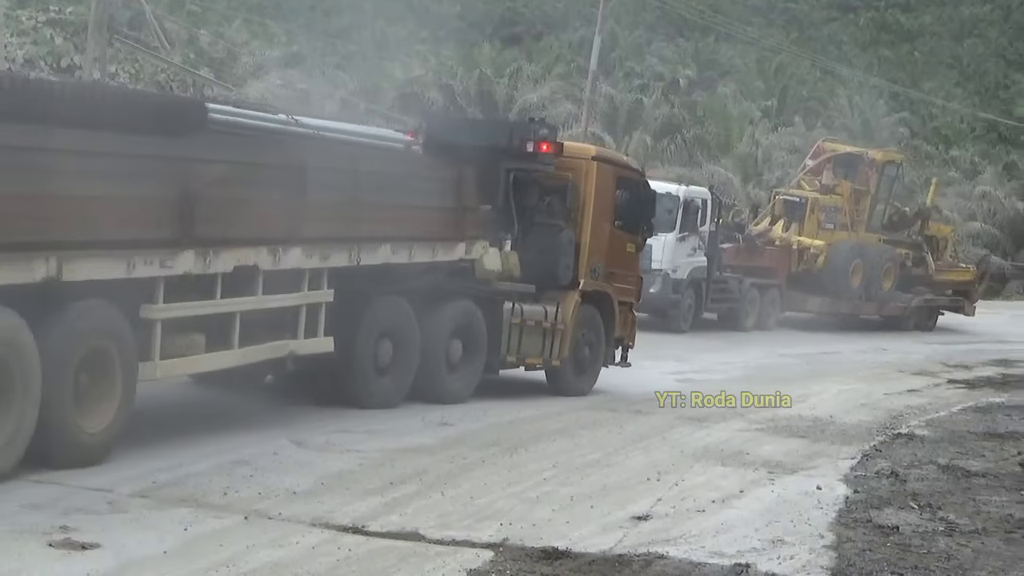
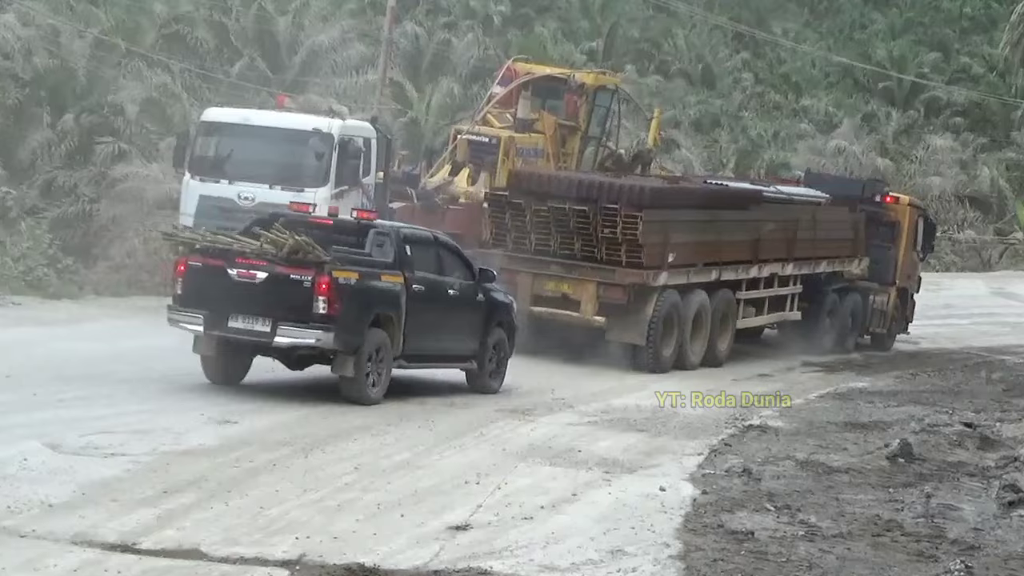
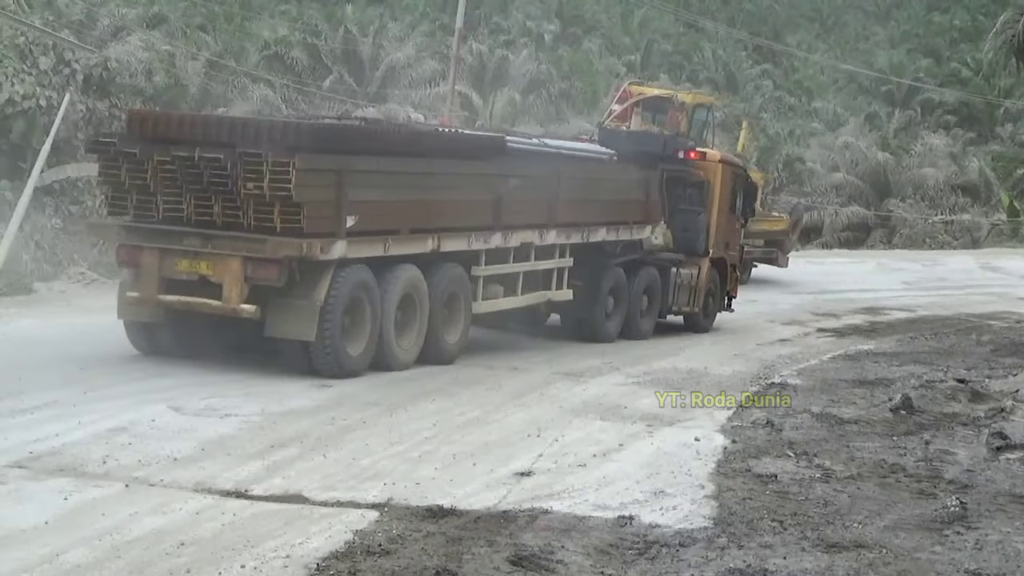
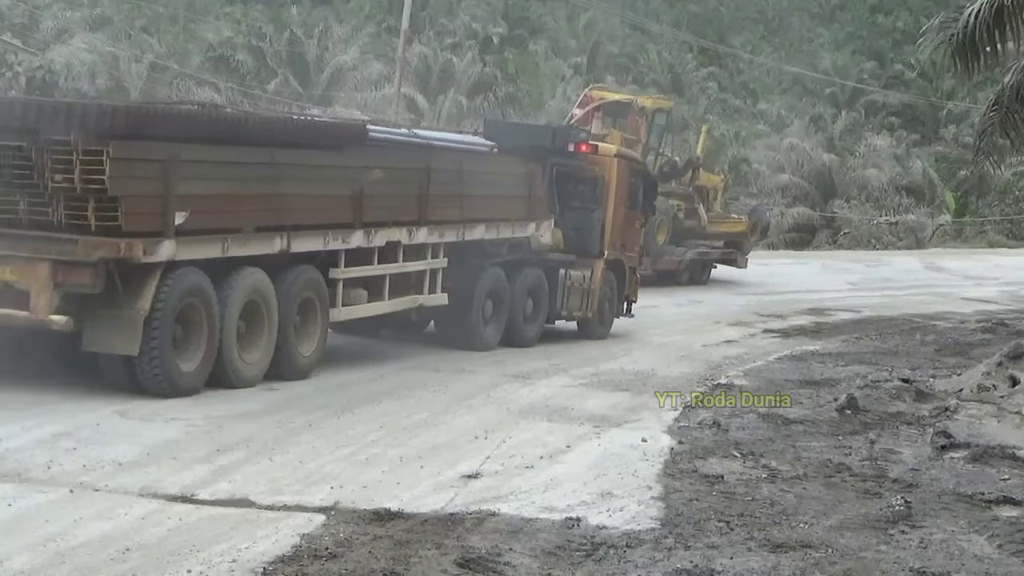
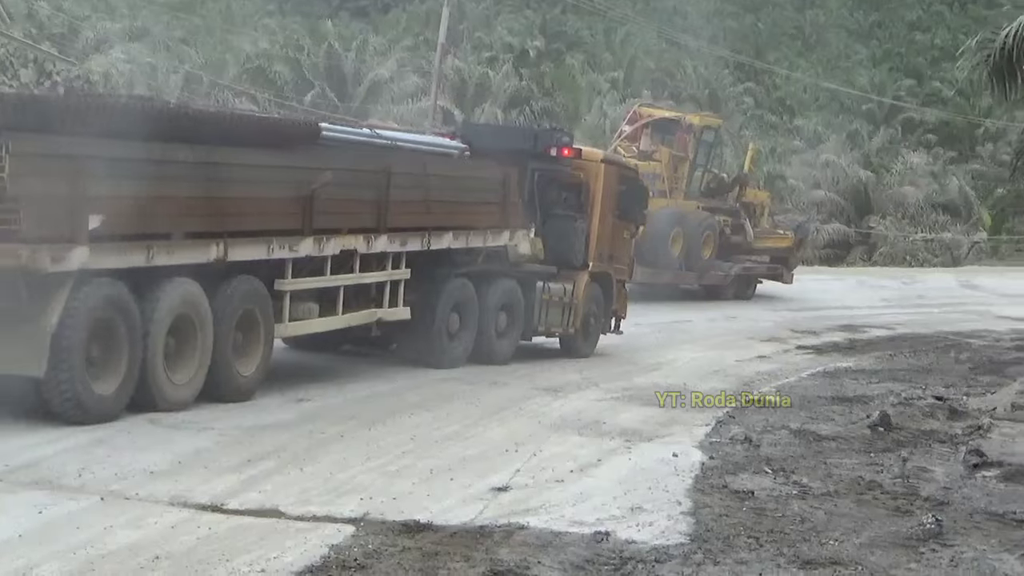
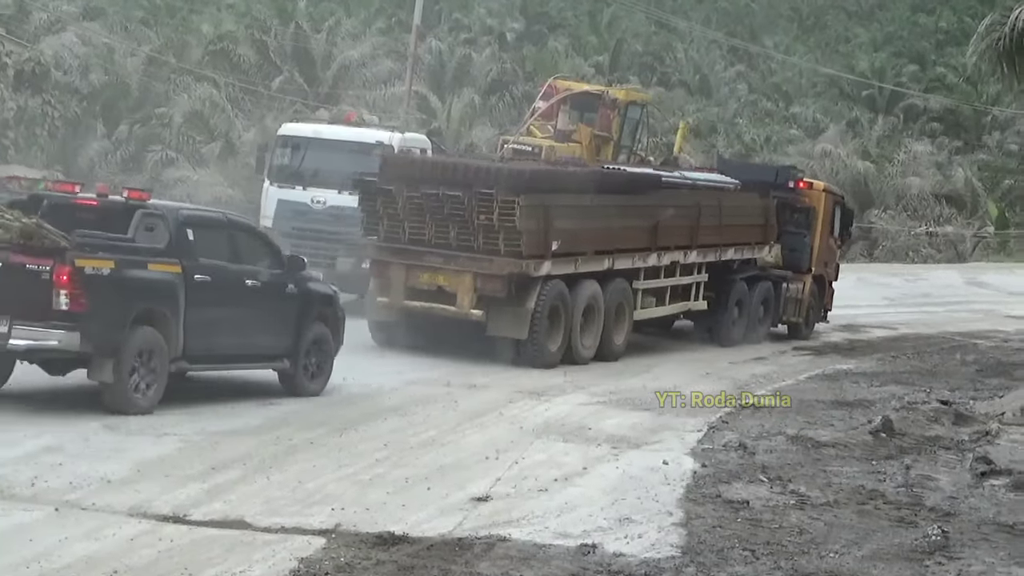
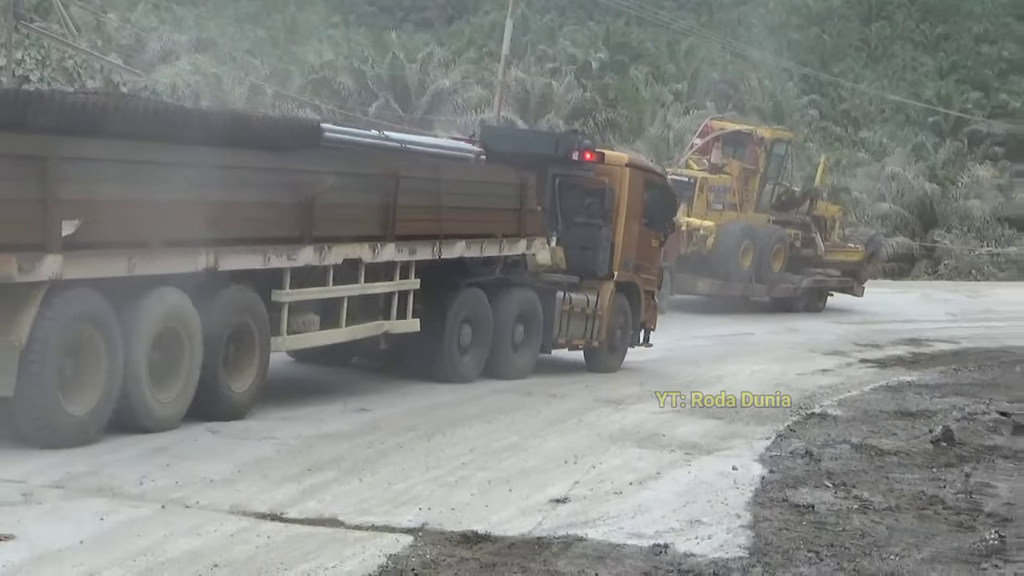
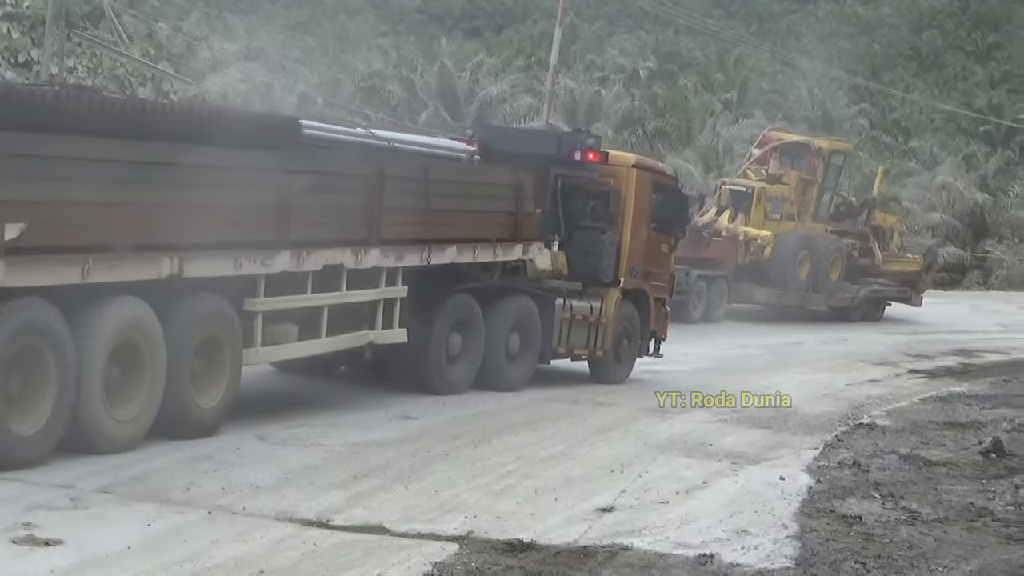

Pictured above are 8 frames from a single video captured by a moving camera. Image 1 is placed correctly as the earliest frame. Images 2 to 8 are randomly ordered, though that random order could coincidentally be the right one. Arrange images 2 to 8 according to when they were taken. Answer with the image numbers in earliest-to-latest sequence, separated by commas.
8, 7, 5, 4, 3, 6, 2
